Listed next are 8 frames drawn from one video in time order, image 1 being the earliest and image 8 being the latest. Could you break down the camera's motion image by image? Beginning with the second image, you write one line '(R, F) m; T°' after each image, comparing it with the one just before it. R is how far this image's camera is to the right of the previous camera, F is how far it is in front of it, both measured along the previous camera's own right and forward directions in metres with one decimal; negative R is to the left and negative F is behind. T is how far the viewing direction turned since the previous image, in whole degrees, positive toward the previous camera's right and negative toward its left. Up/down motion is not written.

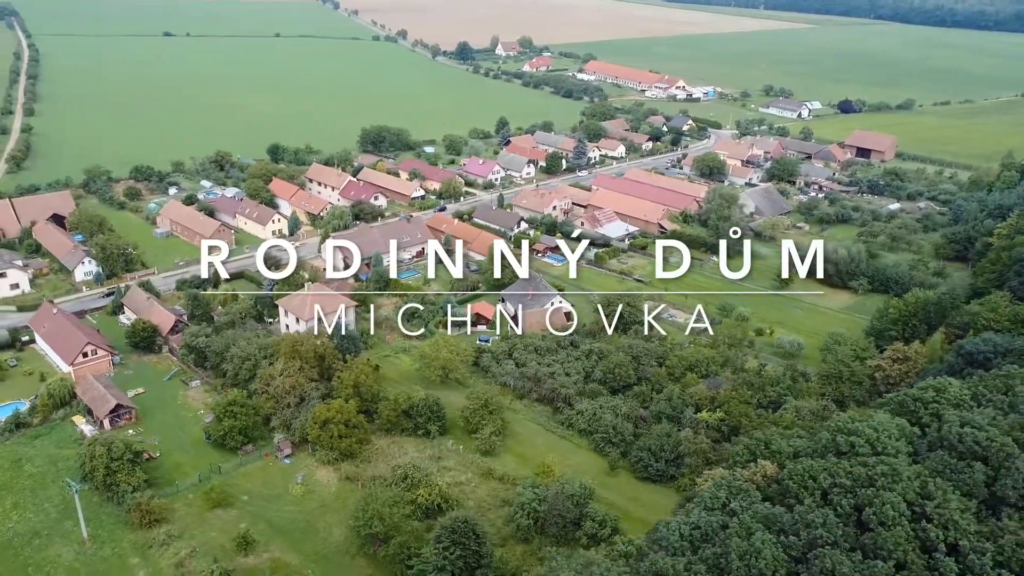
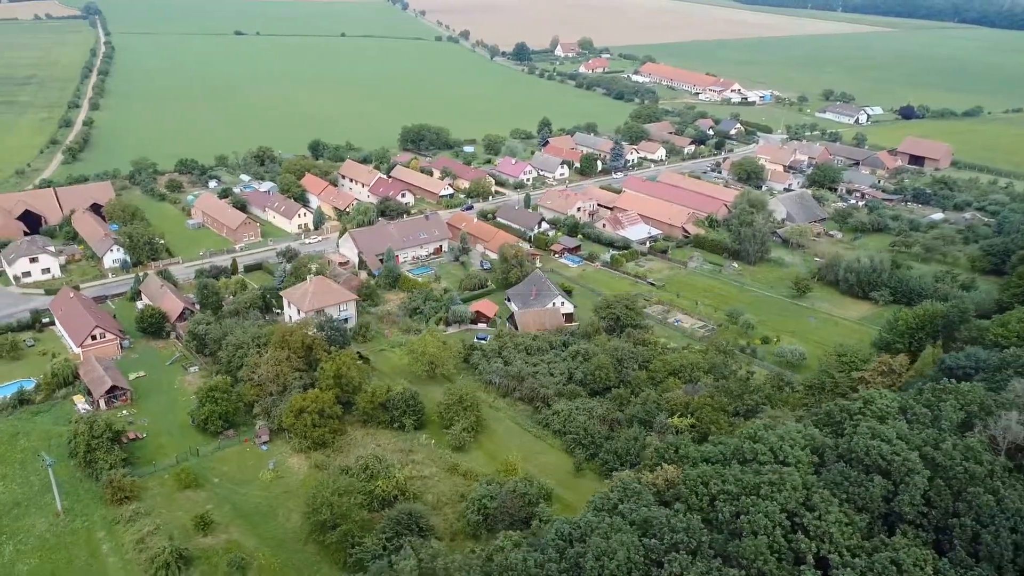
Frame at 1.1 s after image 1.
(+2.6, 0.0) m; -5°
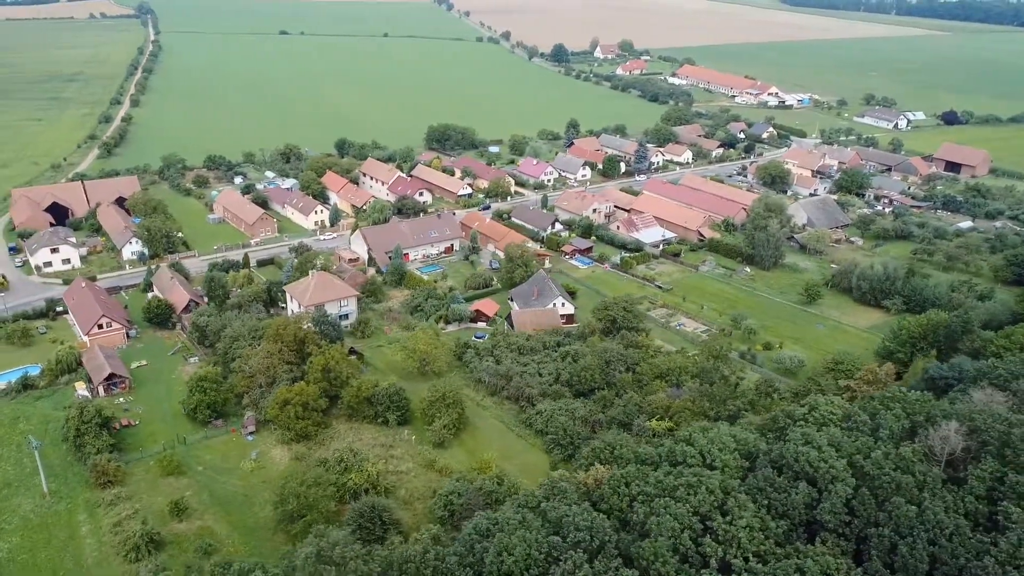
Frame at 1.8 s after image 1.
(+1.7, 0.0) m; -3°
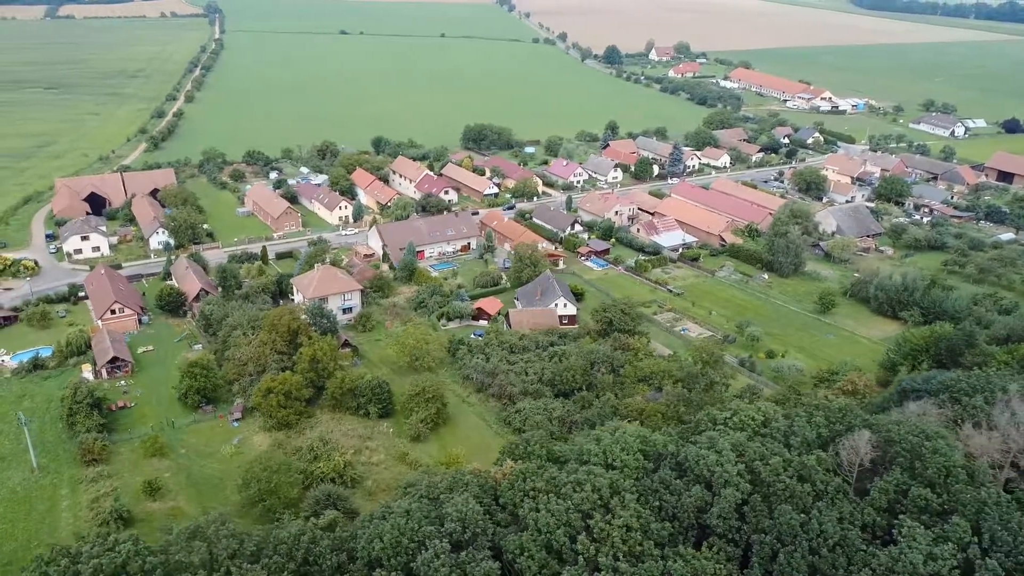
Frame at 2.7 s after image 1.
(+2.3, 0.0) m; -4°
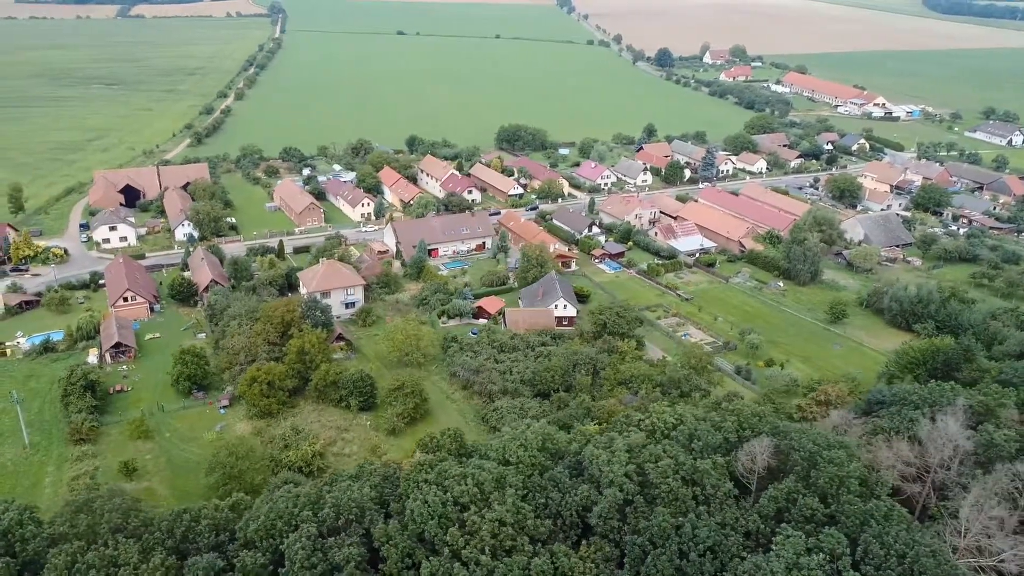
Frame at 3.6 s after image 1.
(+2.3, -0.1) m; -4°
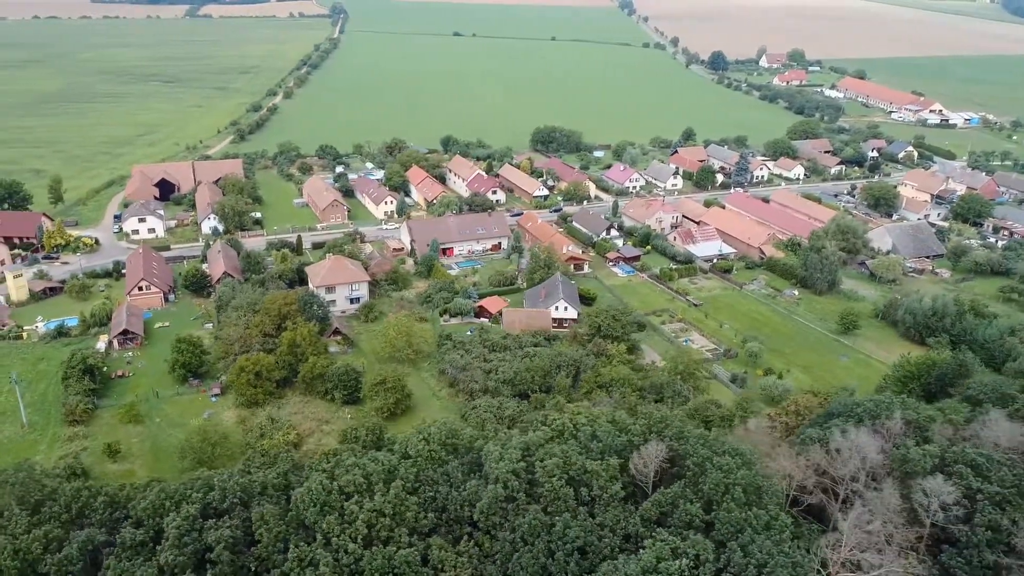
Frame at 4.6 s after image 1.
(+2.3, -0.1) m; -4°
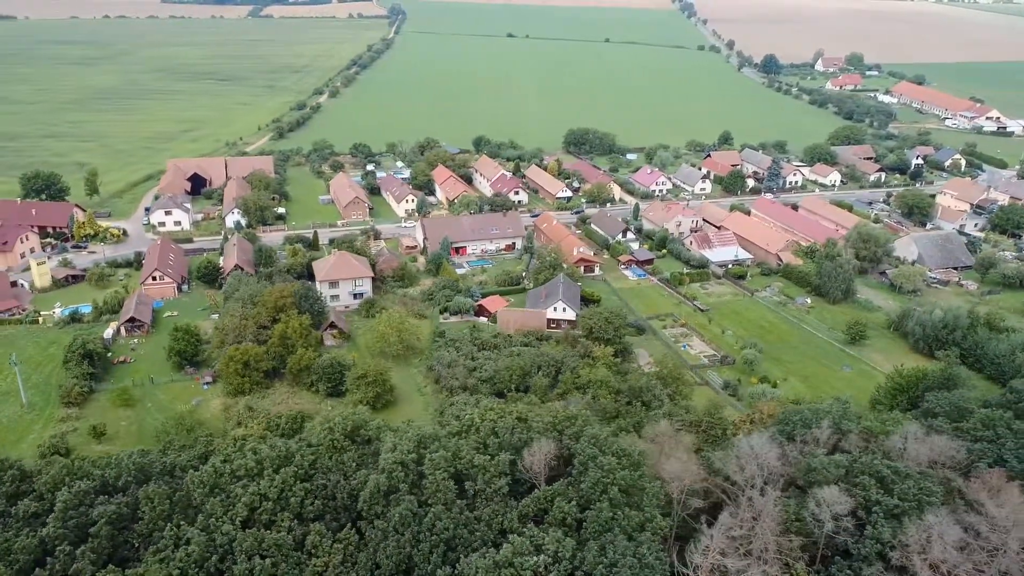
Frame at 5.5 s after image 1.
(+2.4, -0.1) m; -4°
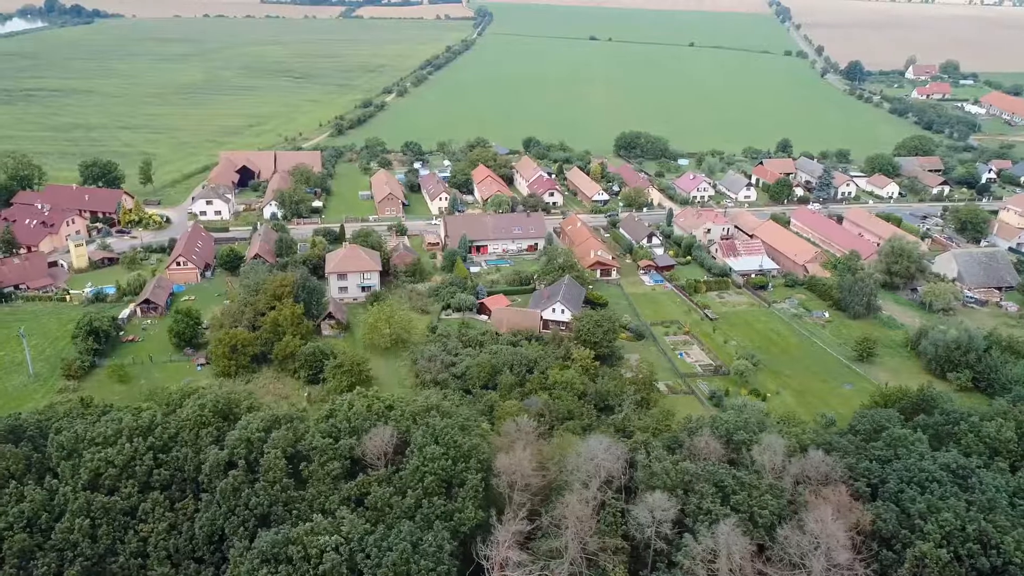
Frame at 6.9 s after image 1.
(+3.6, 0.0) m; -6°
